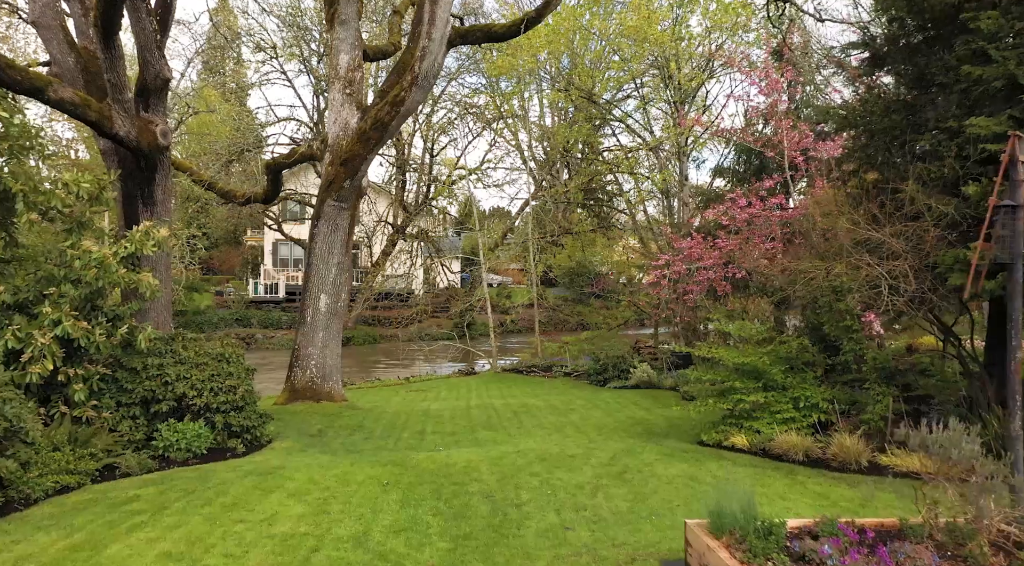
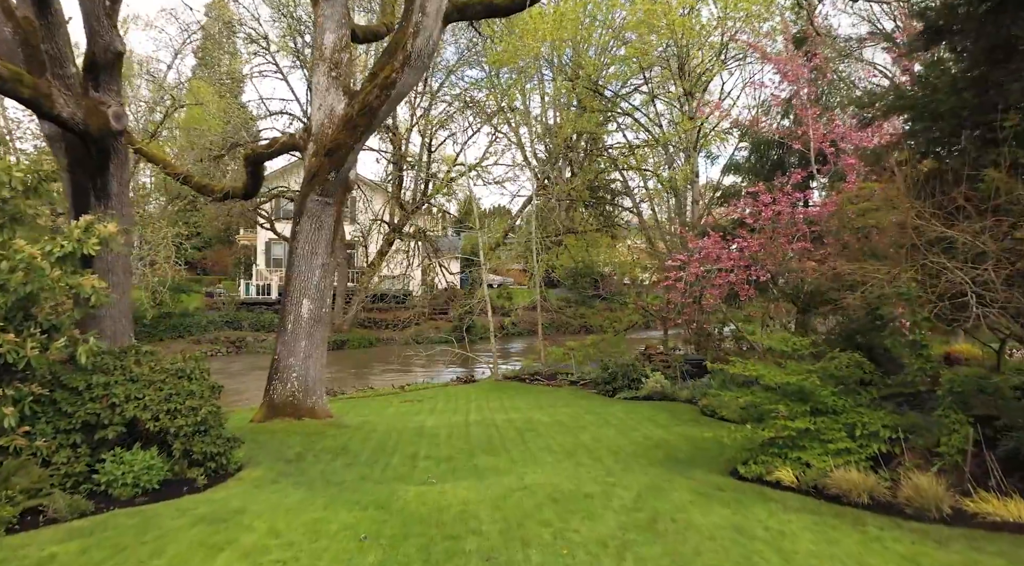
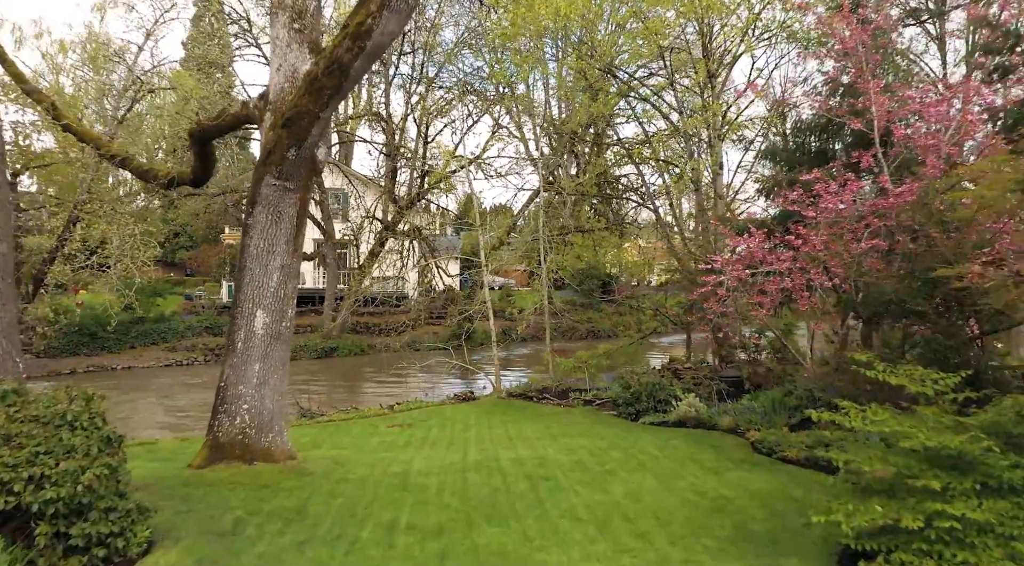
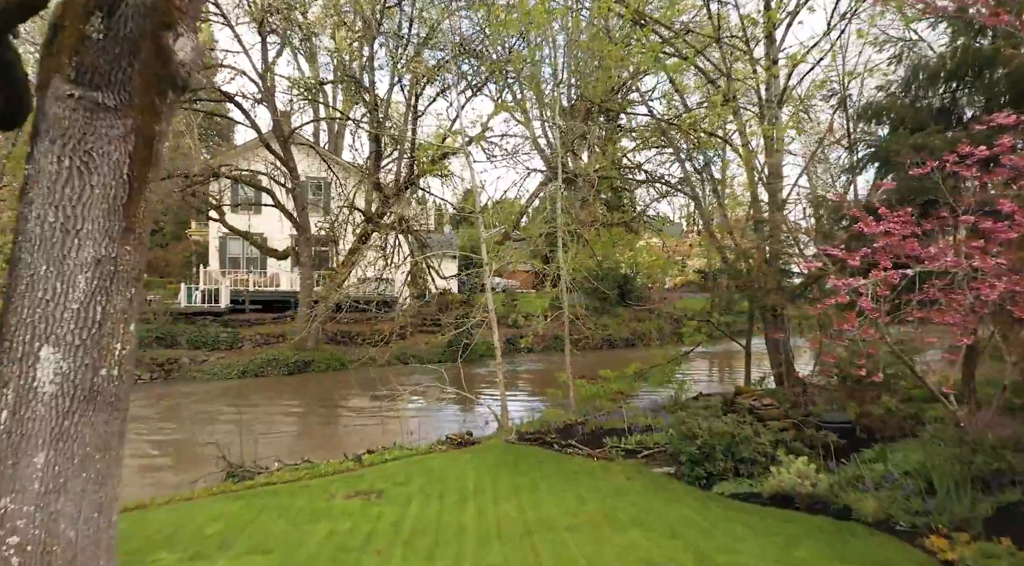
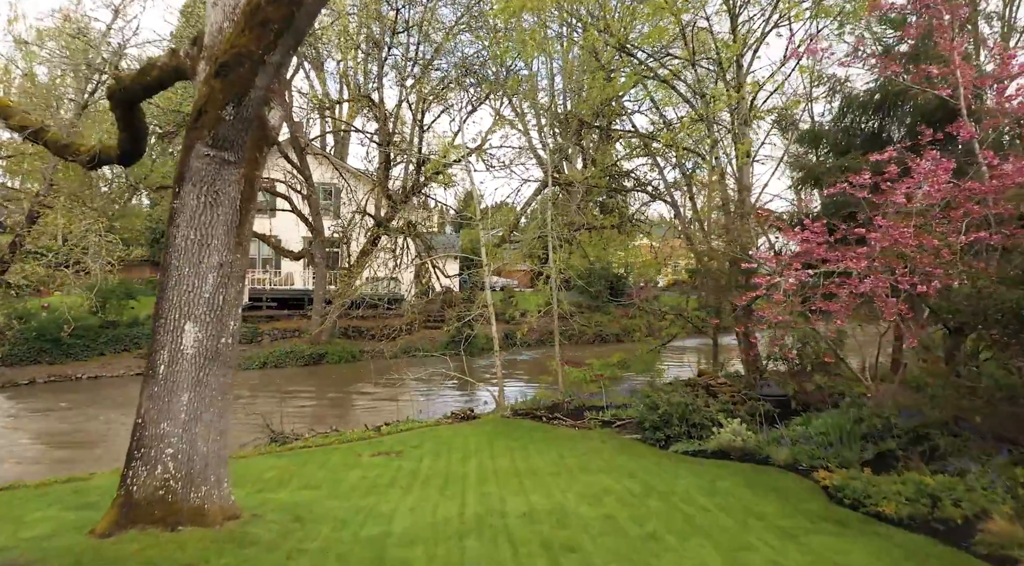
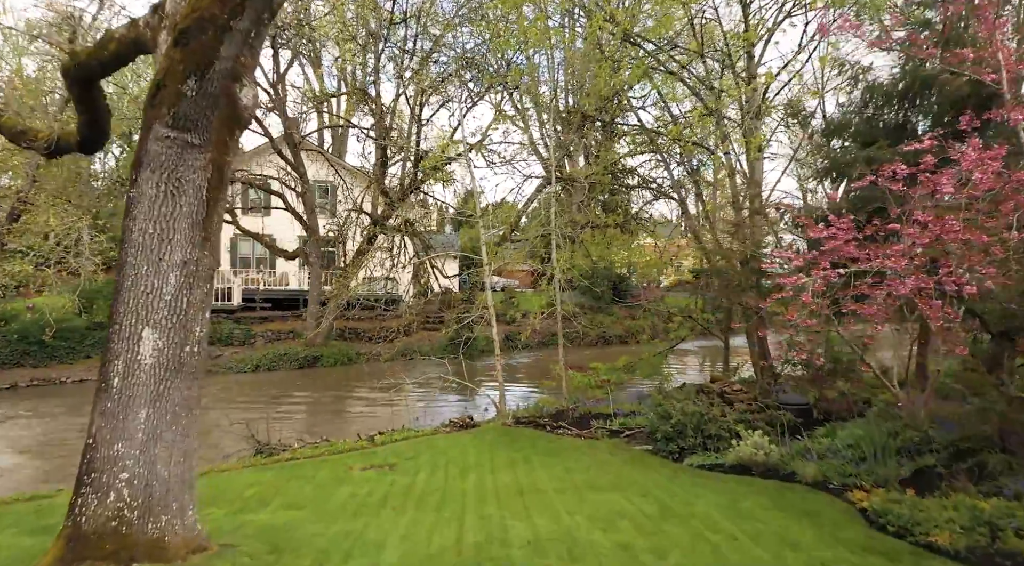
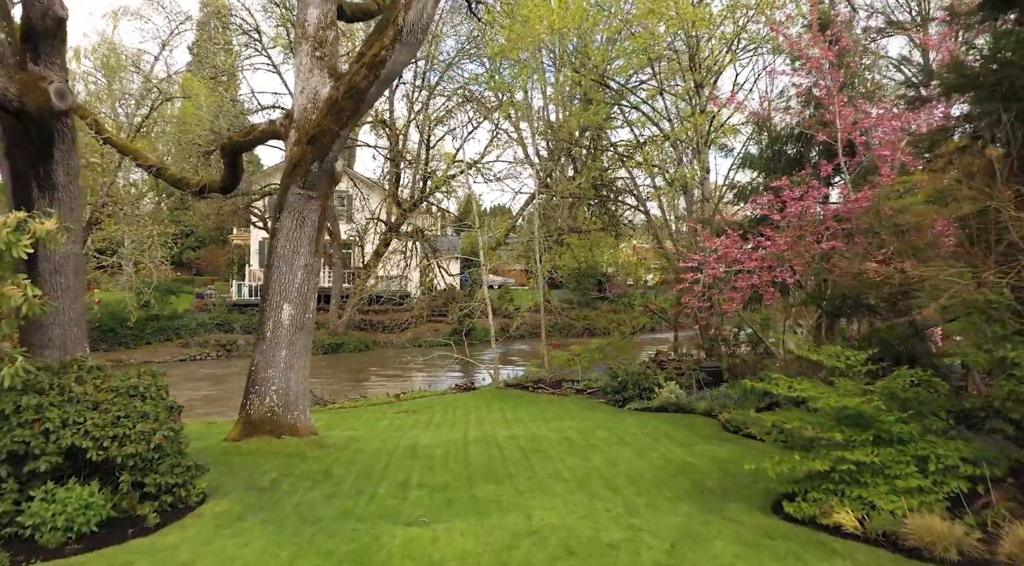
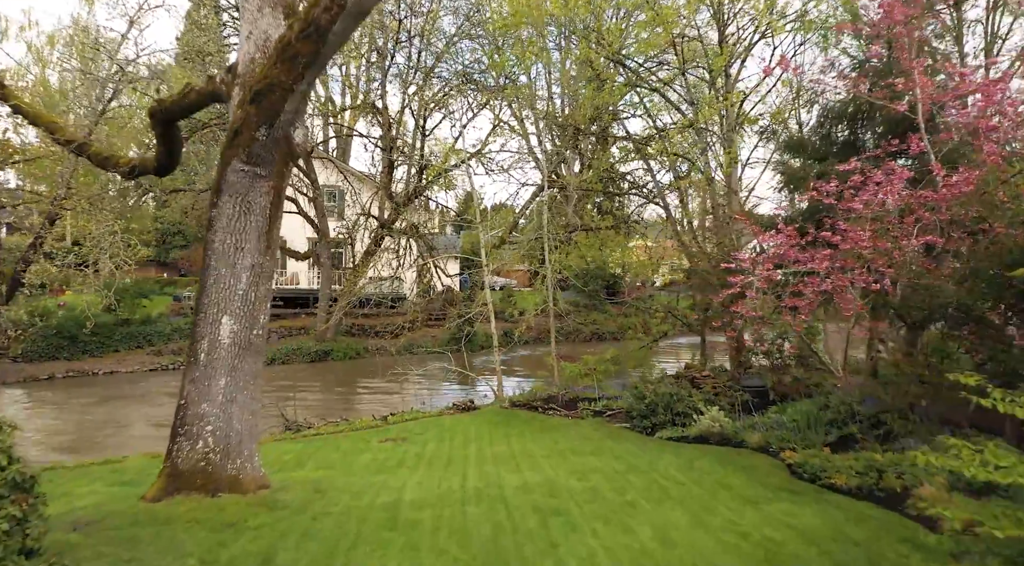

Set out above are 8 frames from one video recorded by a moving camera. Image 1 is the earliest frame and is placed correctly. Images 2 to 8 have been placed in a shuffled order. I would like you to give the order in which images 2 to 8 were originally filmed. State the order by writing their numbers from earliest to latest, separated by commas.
2, 7, 3, 8, 5, 6, 4
